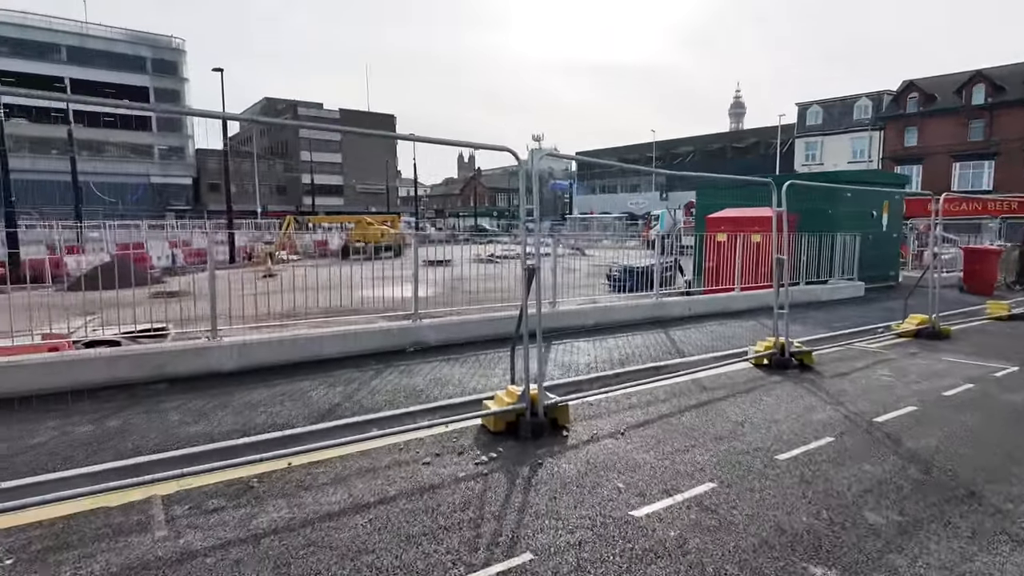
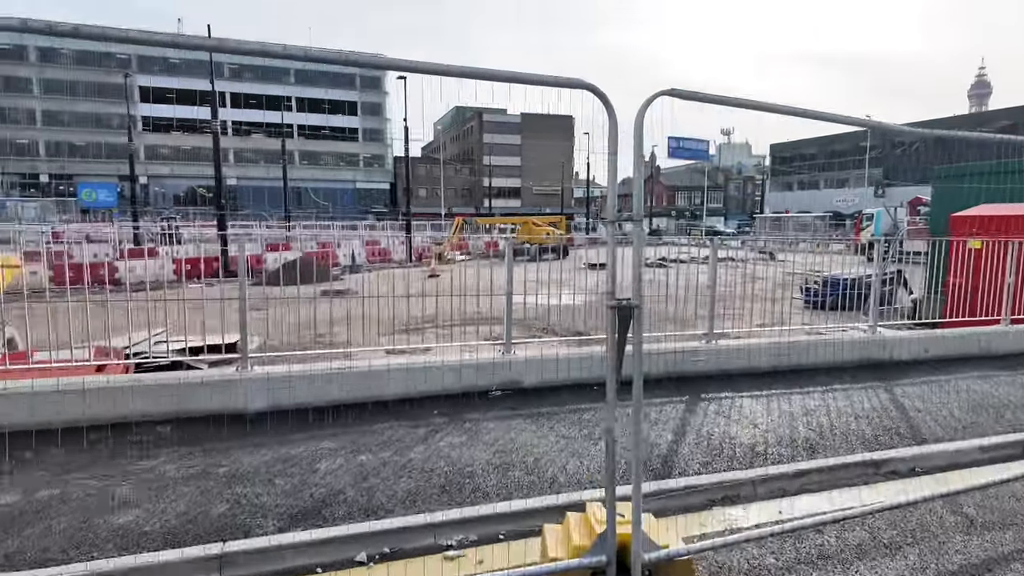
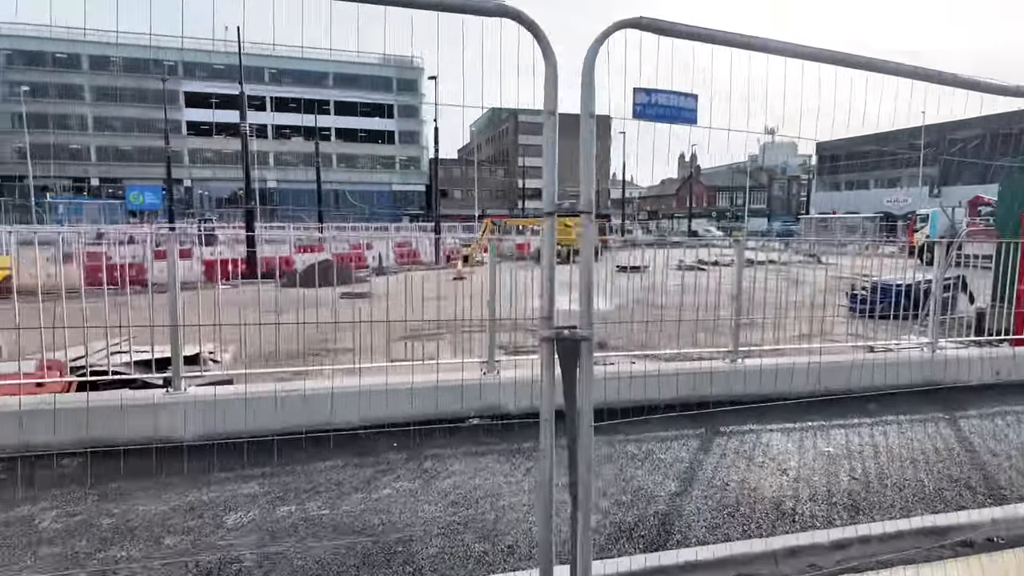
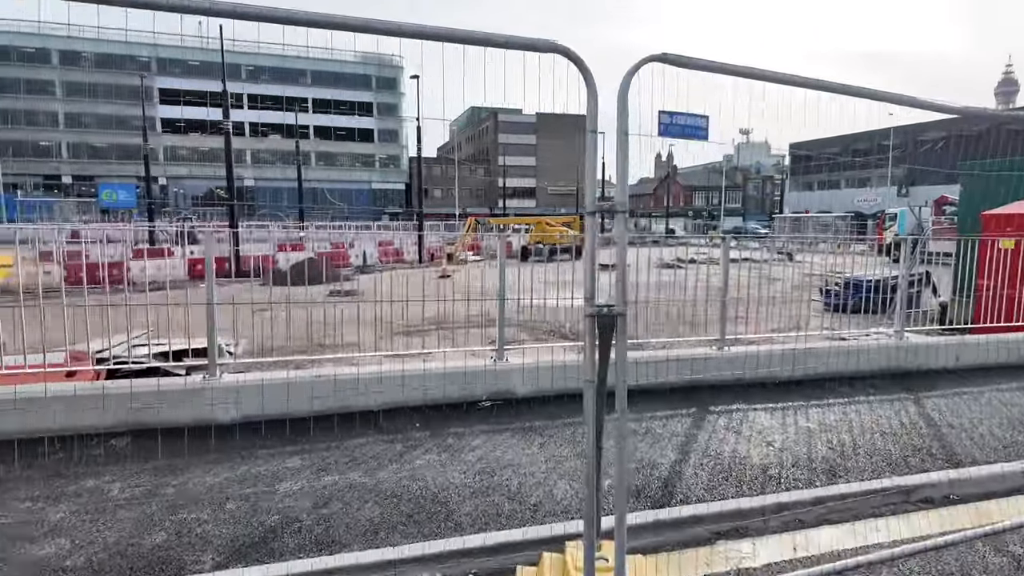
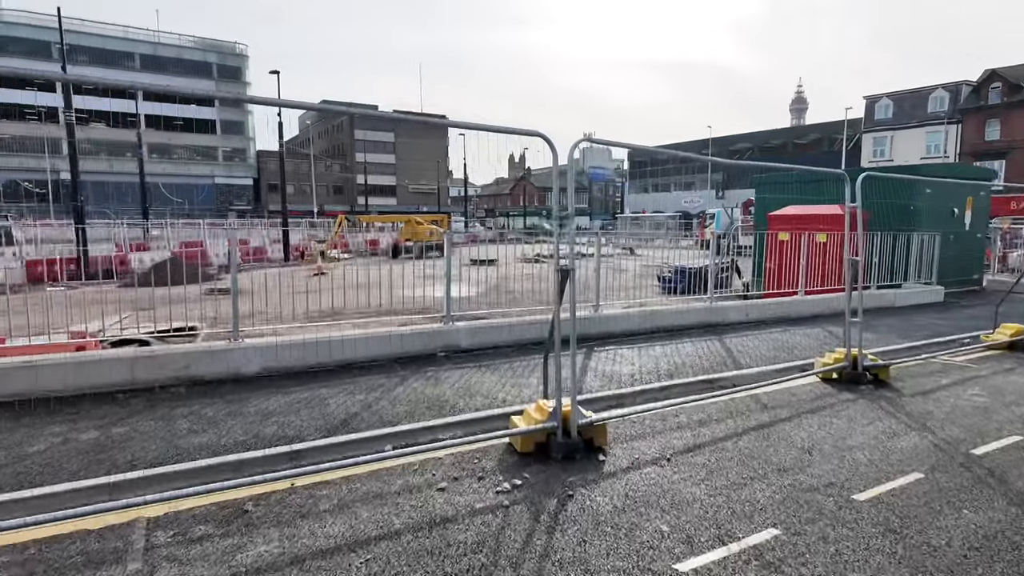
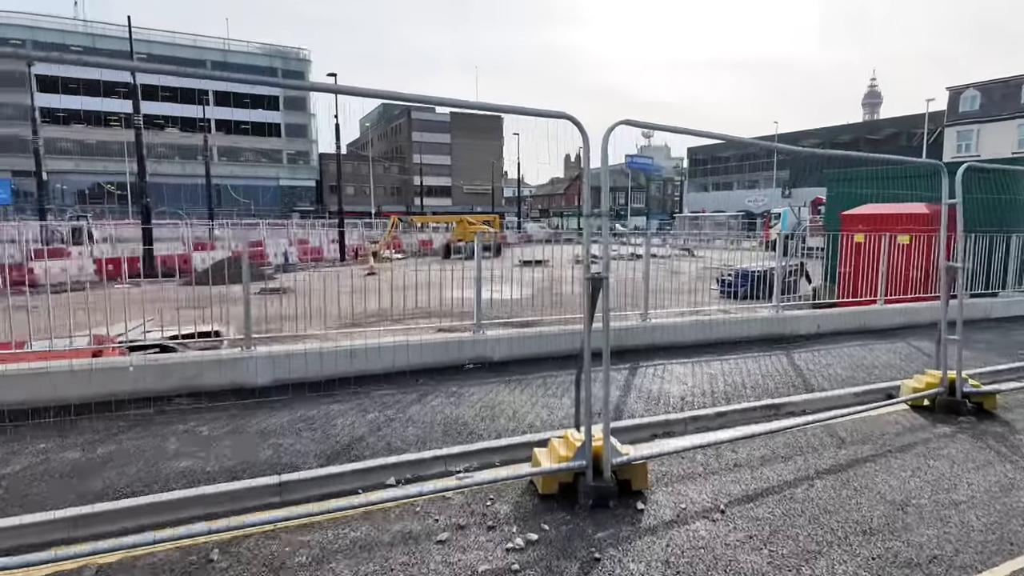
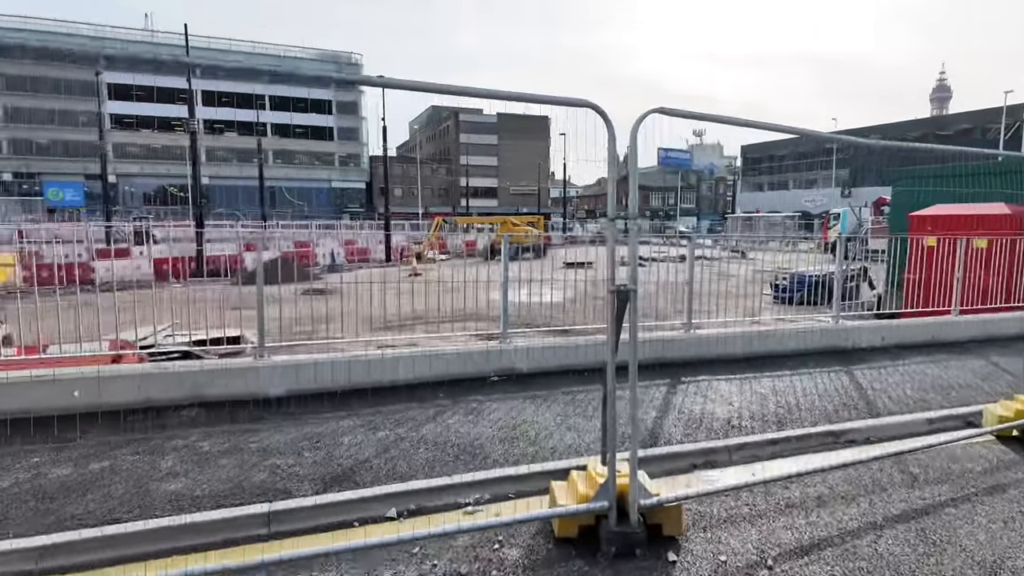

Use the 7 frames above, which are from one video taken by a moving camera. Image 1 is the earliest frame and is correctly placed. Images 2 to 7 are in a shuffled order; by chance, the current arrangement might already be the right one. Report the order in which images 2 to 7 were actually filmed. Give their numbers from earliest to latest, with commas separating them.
5, 6, 7, 2, 4, 3
